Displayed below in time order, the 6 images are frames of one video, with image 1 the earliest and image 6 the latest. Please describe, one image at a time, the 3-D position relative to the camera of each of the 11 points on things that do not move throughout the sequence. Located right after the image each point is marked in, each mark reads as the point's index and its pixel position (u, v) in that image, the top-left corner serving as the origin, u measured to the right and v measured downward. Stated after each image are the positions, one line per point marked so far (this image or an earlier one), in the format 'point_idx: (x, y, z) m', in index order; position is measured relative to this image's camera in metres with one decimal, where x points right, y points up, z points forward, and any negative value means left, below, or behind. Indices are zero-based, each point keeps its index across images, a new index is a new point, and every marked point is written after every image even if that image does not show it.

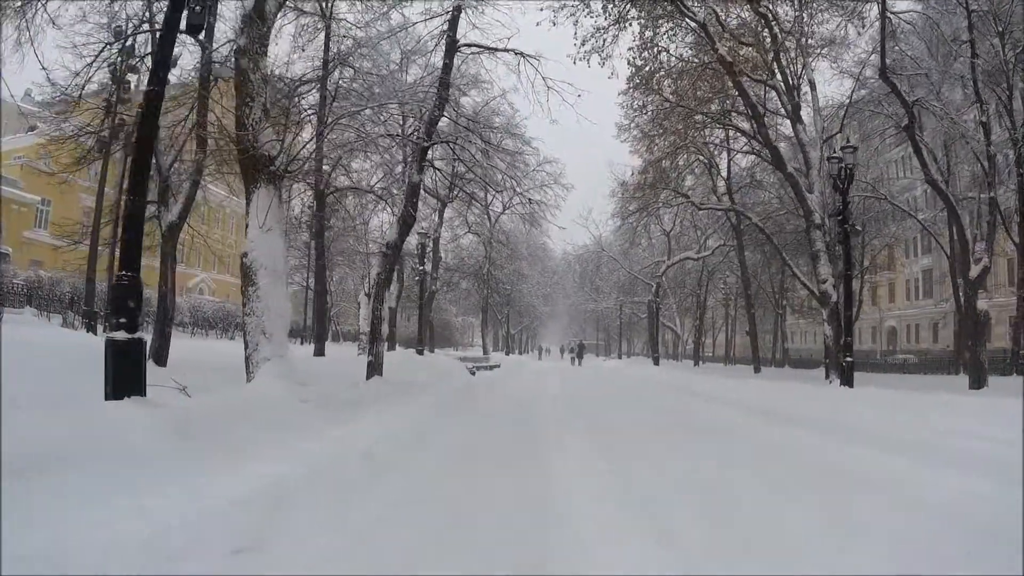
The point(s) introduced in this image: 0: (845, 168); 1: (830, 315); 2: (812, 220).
0: (+6.5, +2.3, +12.5) m
1: (+7.0, -0.6, +14.1) m
2: (+6.9, +1.6, +14.8) m
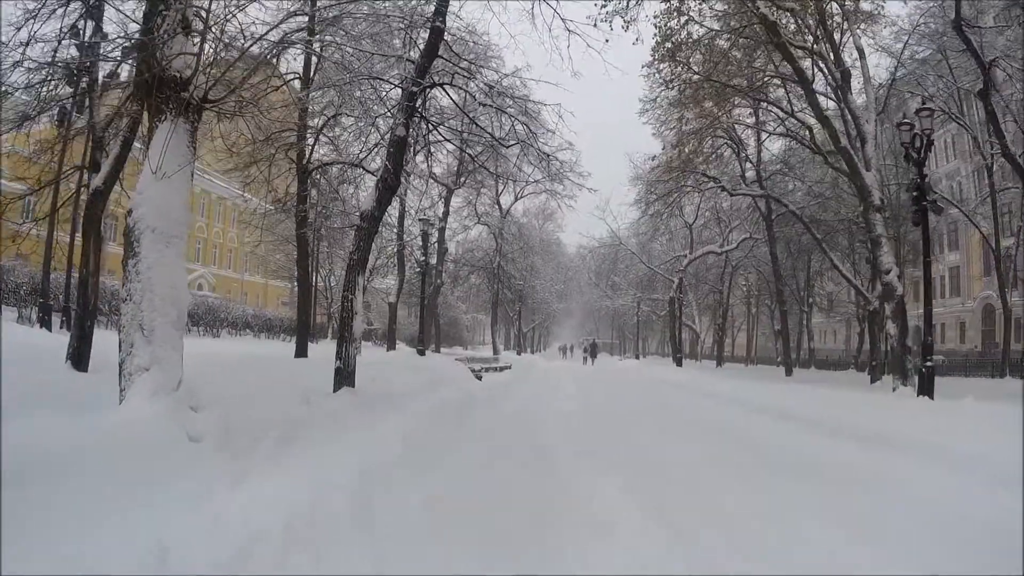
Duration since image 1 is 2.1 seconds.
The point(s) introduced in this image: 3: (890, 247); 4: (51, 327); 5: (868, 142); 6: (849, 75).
0: (+6.8, +2.5, +10.6) m
1: (+7.3, -0.4, +12.2) m
2: (+7.1, +1.7, +12.8) m
3: (+7.4, +0.8, +12.7) m
4: (-8.8, -0.7, +12.1) m
5: (+7.4, +3.0, +13.4) m
6: (+7.8, +4.9, +14.9) m
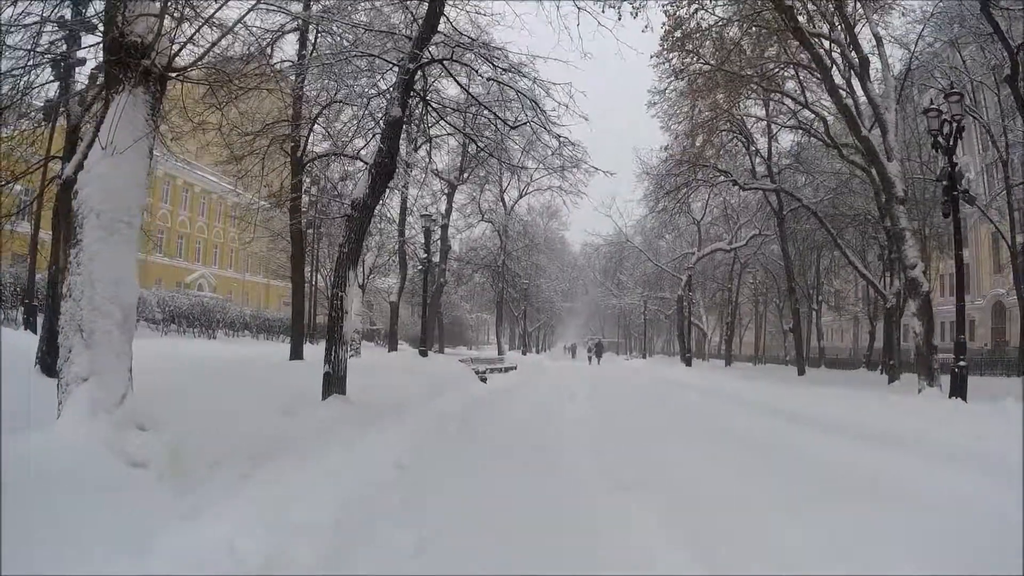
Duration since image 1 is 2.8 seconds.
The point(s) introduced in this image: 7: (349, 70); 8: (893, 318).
0: (+6.8, +2.6, +10.0) m
1: (+7.4, -0.4, +11.6) m
2: (+7.2, +1.8, +12.3) m
3: (+7.5, +0.9, +12.1) m
4: (-8.7, -0.7, +11.6) m
5: (+7.5, +3.1, +12.8) m
6: (+7.9, +5.0, +14.3) m
7: (-2.3, +3.1, +9.2) m
8: (+11.4, -0.9, +19.4) m
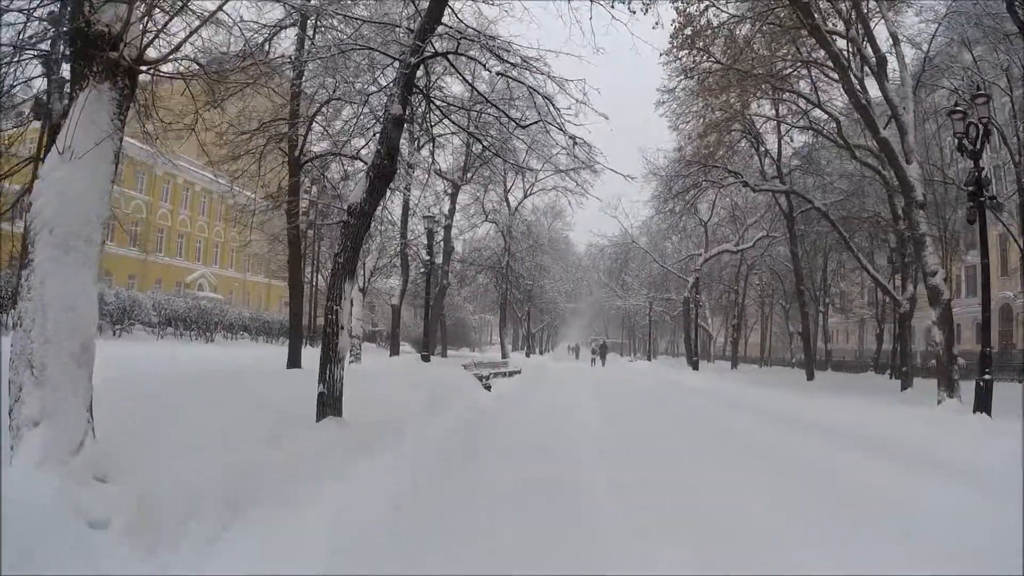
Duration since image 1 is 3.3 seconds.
0: (+6.9, +2.4, +9.6) m
1: (+7.5, -0.5, +11.2) m
2: (+7.3, +1.7, +11.8) m
3: (+7.6, +0.8, +11.7) m
4: (-8.6, -0.8, +11.3) m
5: (+7.6, +3.0, +12.4) m
6: (+8.1, +4.9, +13.9) m
7: (-2.2, +3.1, +8.8) m
8: (+11.6, -1.0, +18.9) m
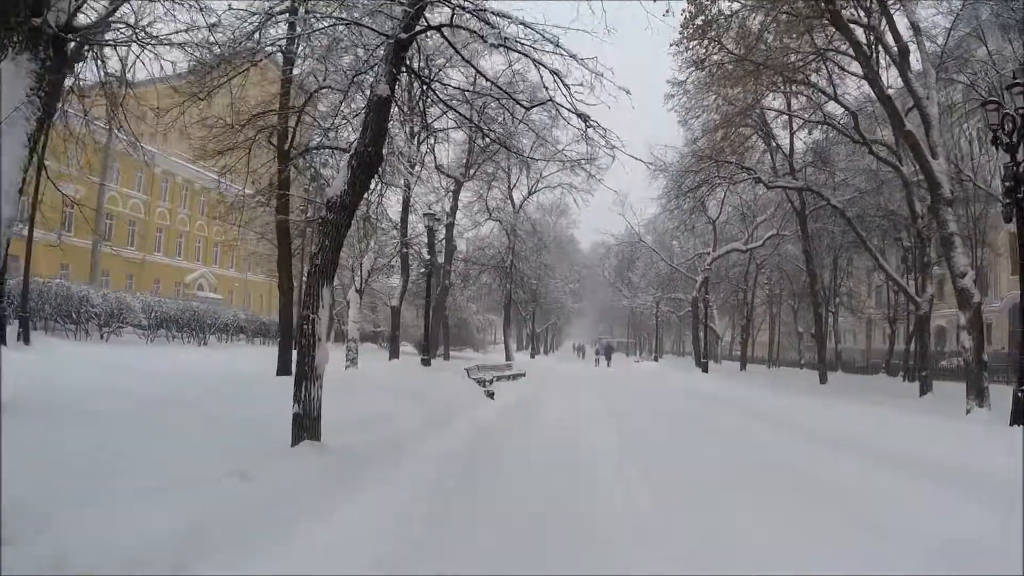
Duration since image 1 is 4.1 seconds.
0: (+7.0, +2.4, +9.0) m
1: (+7.5, -0.5, +10.6) m
2: (+7.4, +1.7, +11.2) m
3: (+7.7, +0.7, +11.0) m
4: (-8.5, -0.8, +10.8) m
5: (+7.7, +3.0, +11.7) m
6: (+8.1, +4.9, +13.2) m
7: (-2.2, +3.0, +8.3) m
8: (+11.7, -1.0, +18.3) m
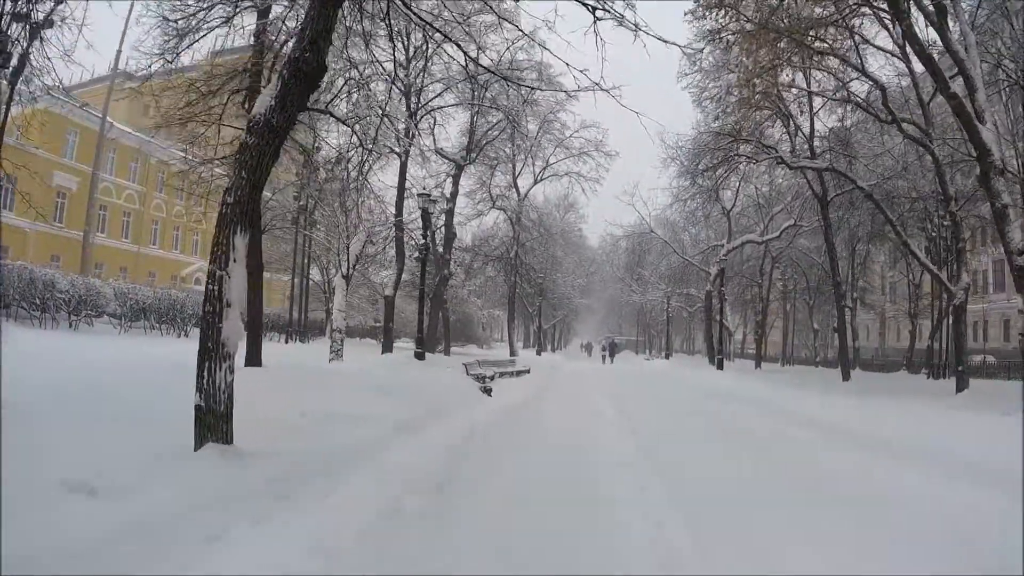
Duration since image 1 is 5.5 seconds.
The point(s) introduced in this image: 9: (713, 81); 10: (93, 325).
0: (+7.0, +2.7, +7.8) m
1: (+7.5, -0.3, +9.4) m
2: (+7.4, +1.9, +10.0) m
3: (+7.7, +1.0, +9.8) m
4: (-8.5, -0.6, +9.8) m
5: (+7.7, +3.2, +10.5) m
6: (+8.2, +5.1, +12.0) m
7: (-2.2, +3.3, +7.2) m
8: (+11.8, -0.8, +17.0) m
9: (+5.6, +5.7, +17.9) m
10: (-8.4, -0.8, +12.9) m
